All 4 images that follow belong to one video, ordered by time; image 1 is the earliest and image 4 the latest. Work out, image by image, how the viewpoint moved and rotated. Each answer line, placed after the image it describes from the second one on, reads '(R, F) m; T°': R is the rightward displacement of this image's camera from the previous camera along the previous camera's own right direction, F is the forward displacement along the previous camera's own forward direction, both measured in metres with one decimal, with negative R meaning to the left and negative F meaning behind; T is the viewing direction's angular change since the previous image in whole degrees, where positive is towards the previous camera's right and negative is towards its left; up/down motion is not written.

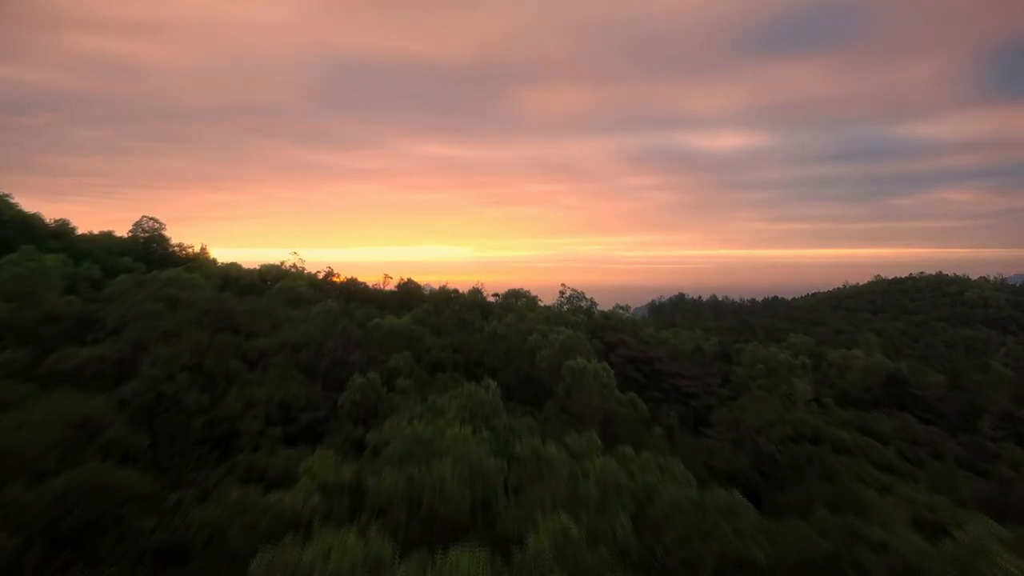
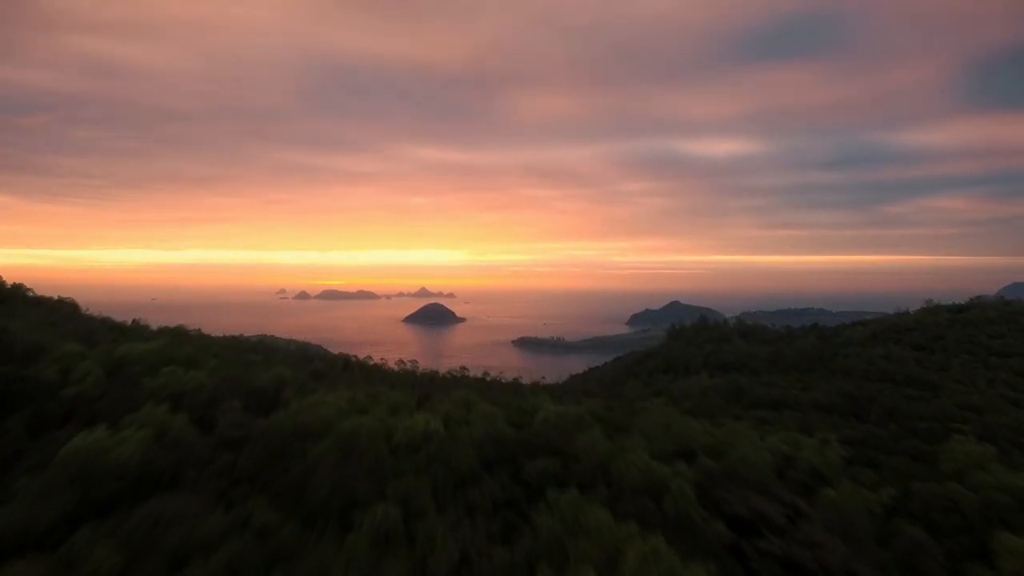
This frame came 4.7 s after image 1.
(-1.0, +7.1) m; +1°
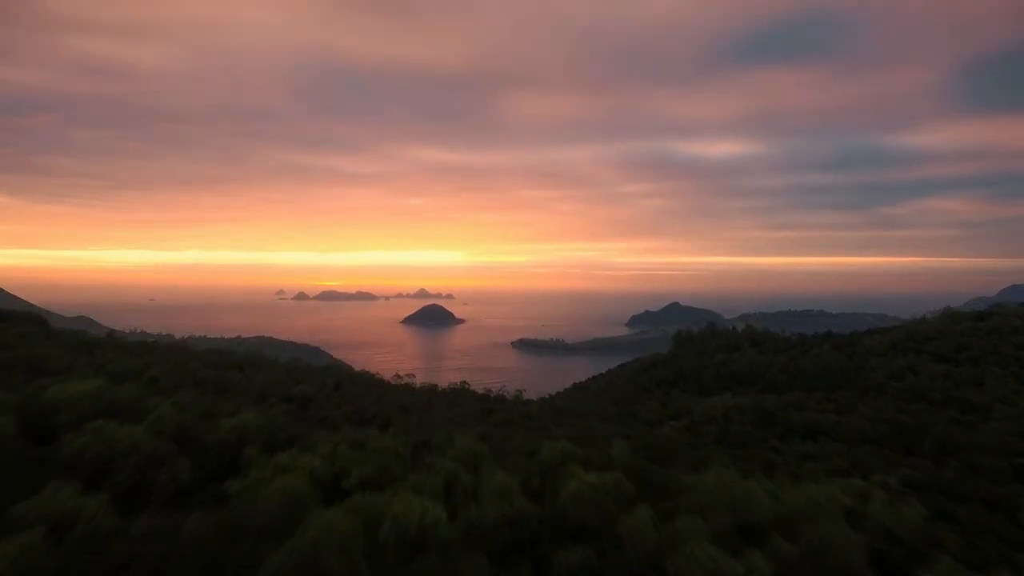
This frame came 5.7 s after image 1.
(-0.4, +2.0) m; 0°
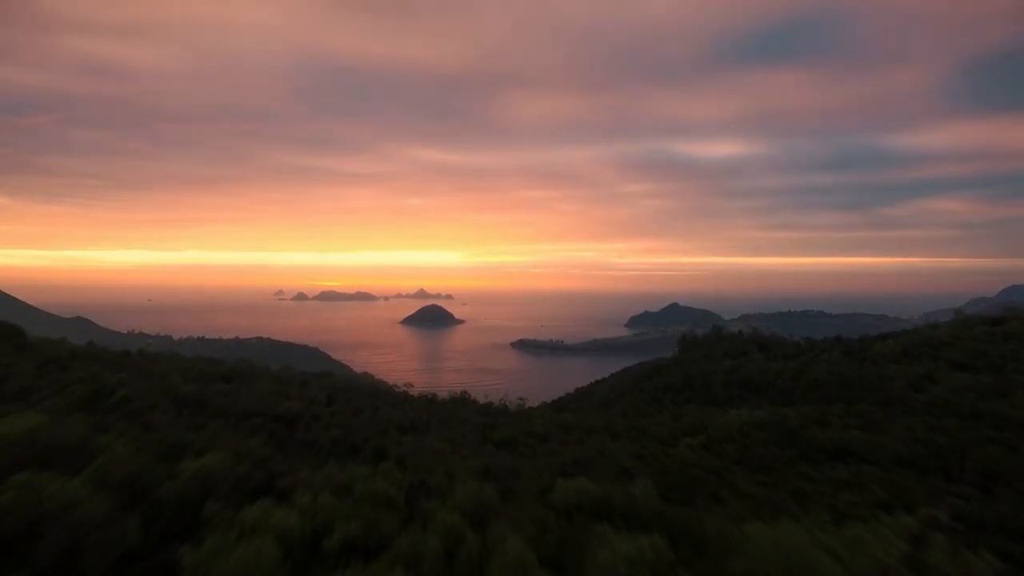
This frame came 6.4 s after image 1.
(-0.2, +1.3) m; 0°
